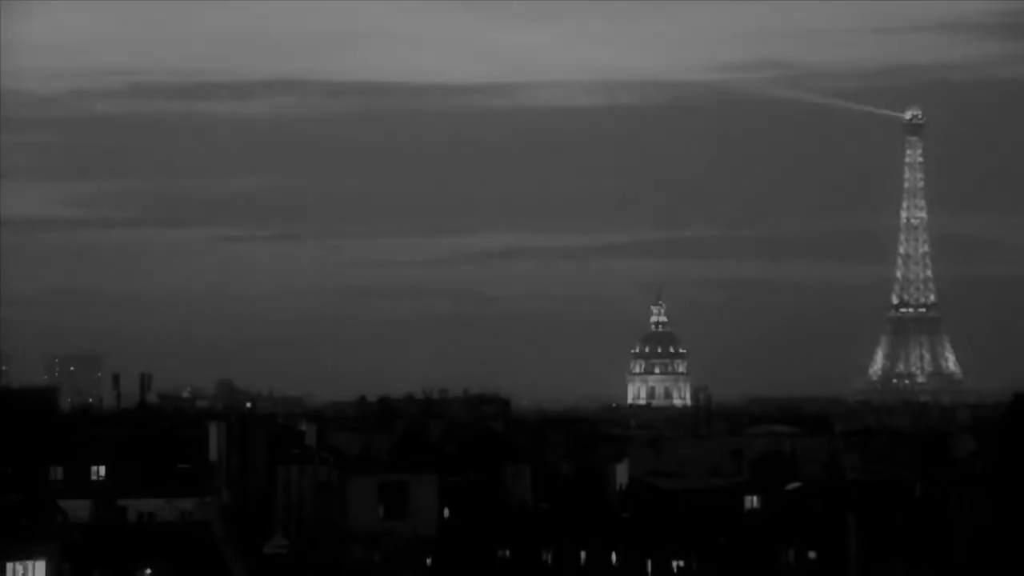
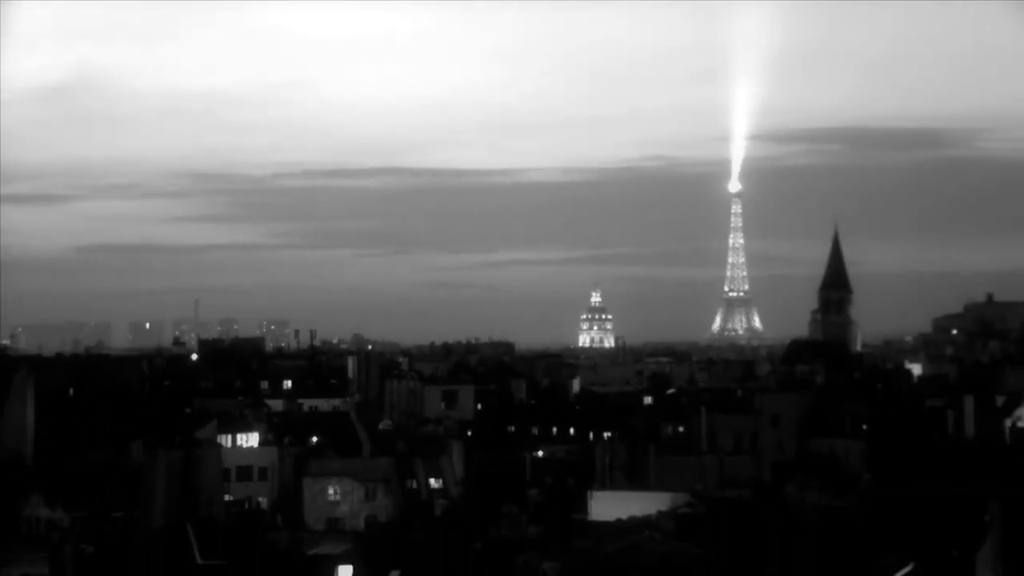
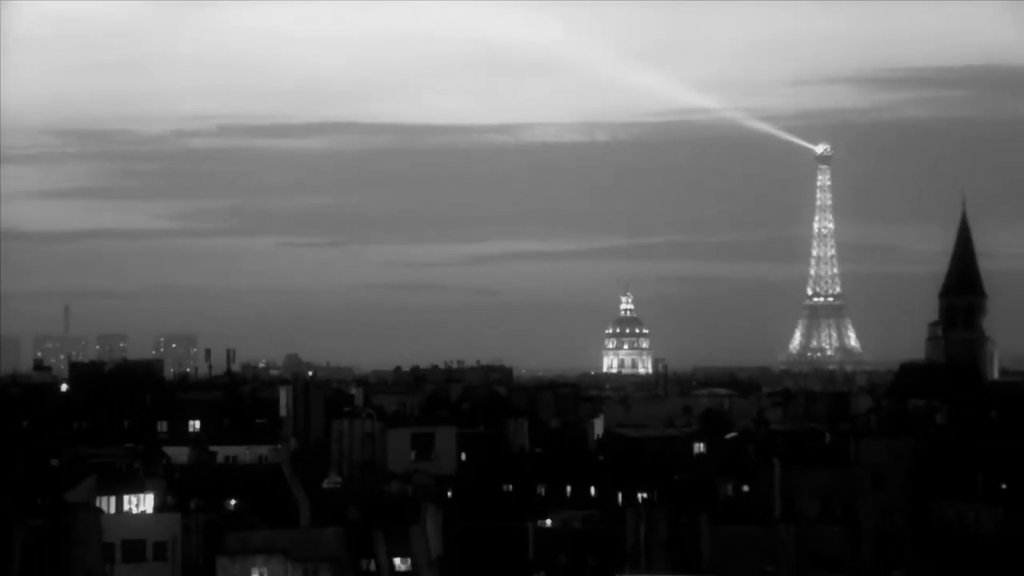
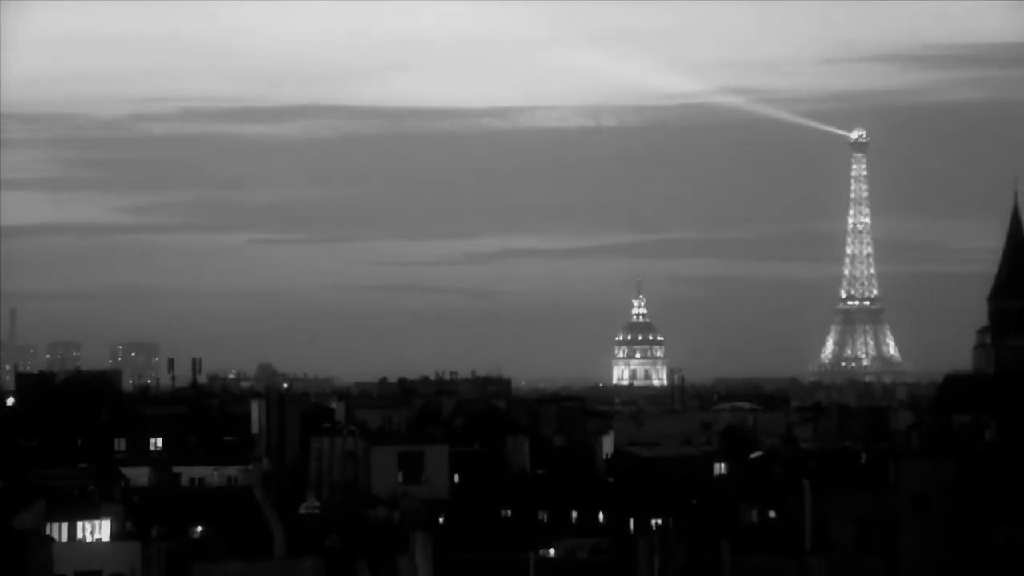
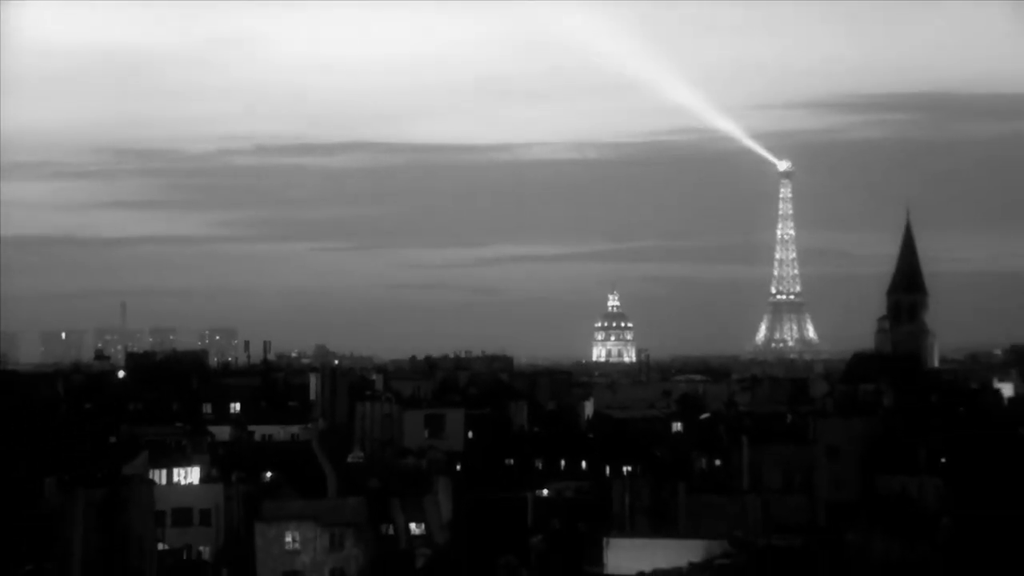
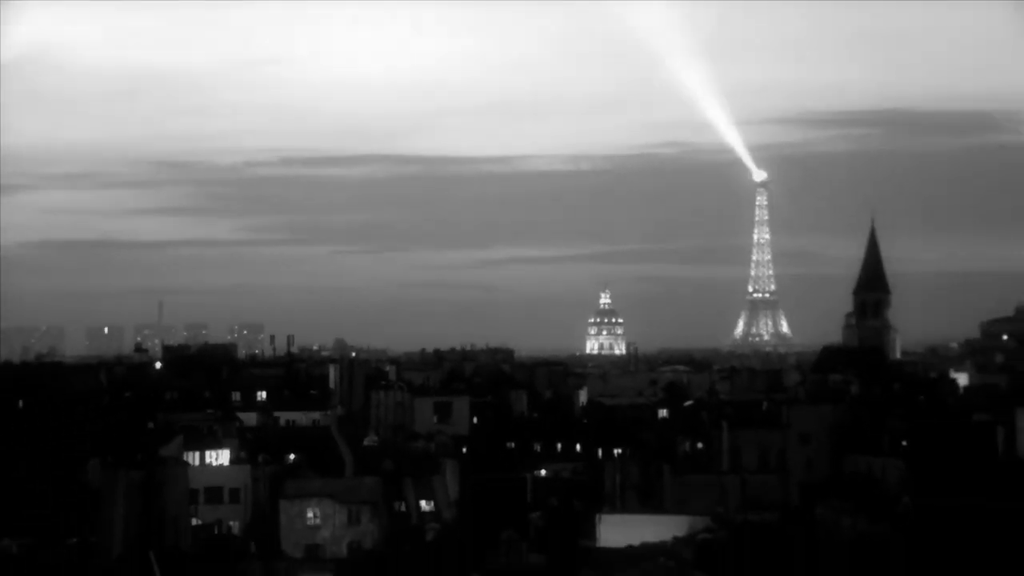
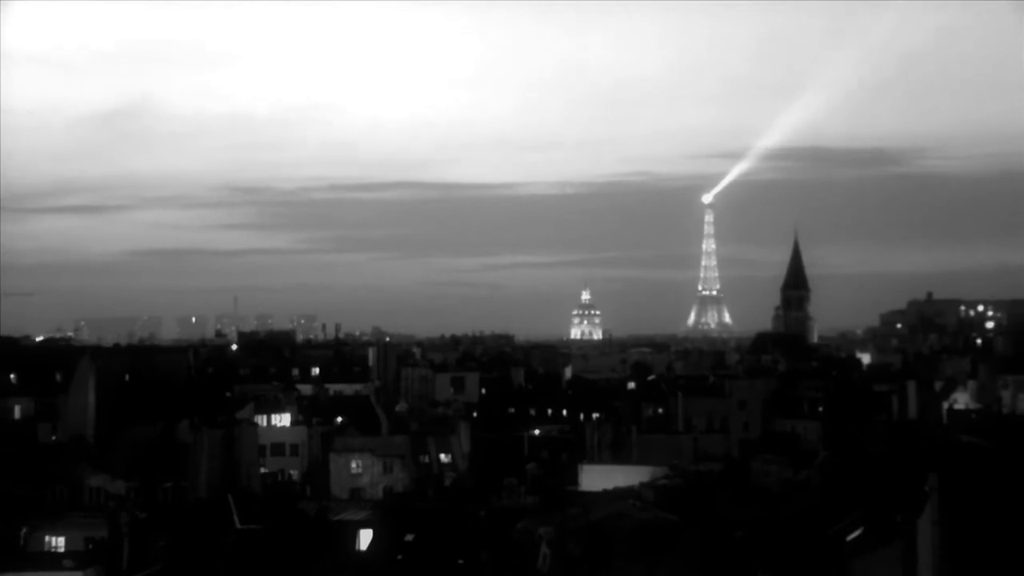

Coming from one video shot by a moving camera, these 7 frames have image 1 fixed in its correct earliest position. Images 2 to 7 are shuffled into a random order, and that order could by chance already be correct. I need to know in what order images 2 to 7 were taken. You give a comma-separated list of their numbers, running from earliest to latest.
4, 3, 5, 6, 2, 7
